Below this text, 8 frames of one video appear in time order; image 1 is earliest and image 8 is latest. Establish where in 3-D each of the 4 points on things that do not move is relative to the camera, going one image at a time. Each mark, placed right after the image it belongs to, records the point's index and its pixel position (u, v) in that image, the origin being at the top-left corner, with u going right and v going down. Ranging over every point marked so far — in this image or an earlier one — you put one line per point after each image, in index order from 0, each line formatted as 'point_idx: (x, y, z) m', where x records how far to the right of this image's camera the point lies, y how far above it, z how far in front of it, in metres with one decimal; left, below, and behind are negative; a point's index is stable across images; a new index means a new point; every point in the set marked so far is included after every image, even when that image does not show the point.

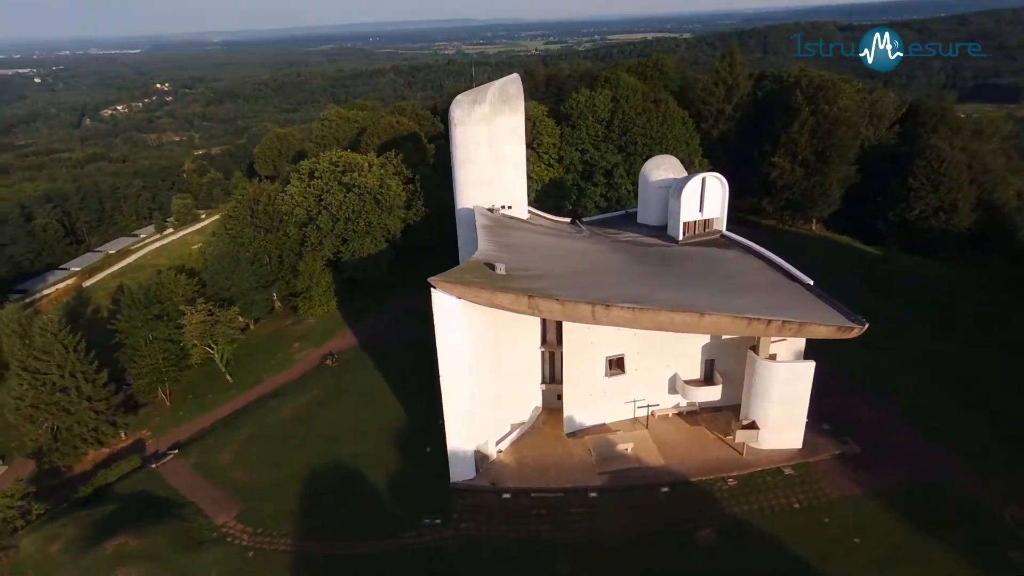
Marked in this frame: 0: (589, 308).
0: (+1.7, -0.5, +14.5) m
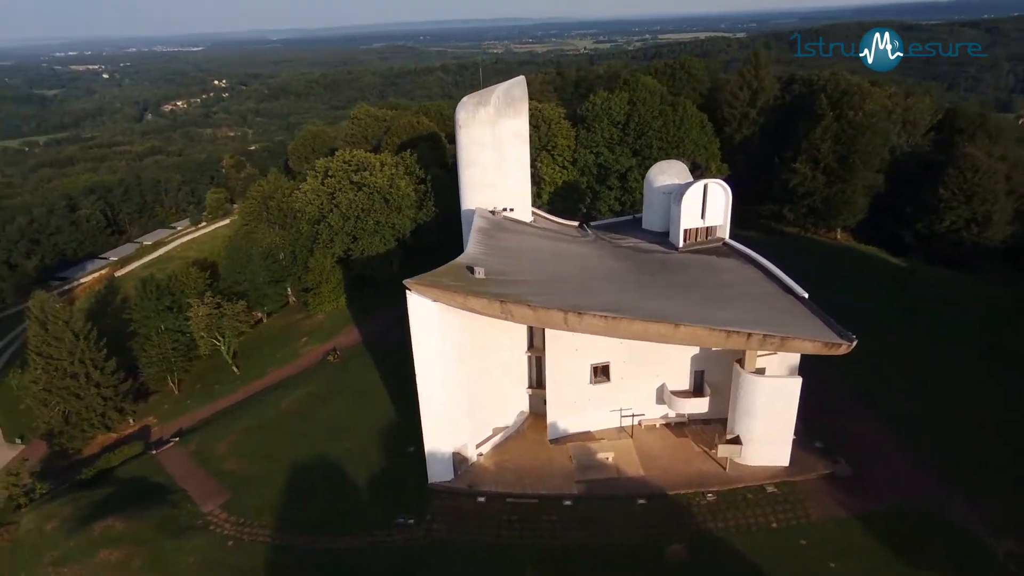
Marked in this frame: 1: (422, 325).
0: (+1.1, -0.6, +14.4) m
1: (-2.2, -0.9, +15.2) m
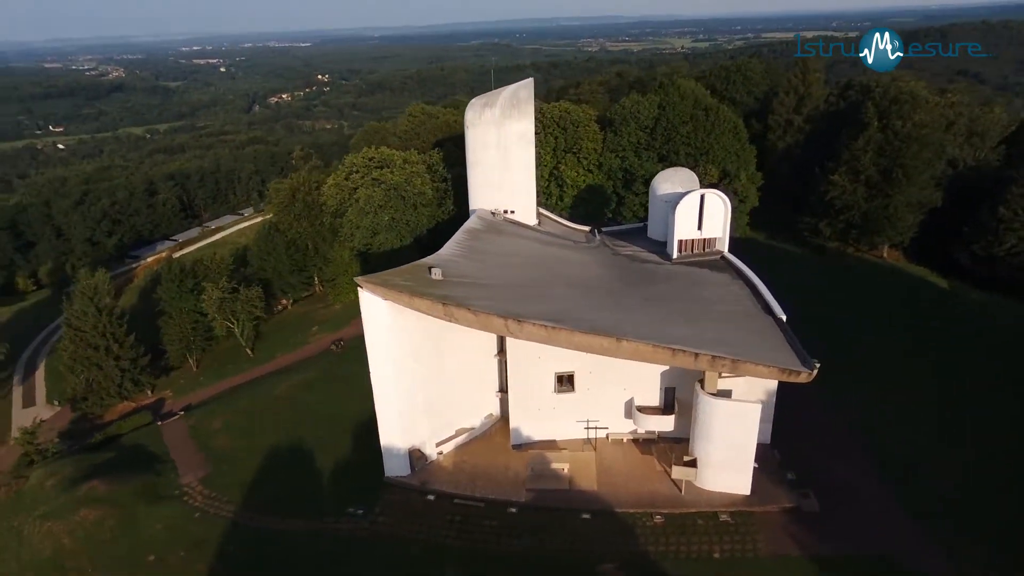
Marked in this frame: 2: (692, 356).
0: (-0.3, -0.8, +14.4) m
1: (-3.4, -0.8, +15.5) m
2: (+4.0, -1.5, +14.0) m
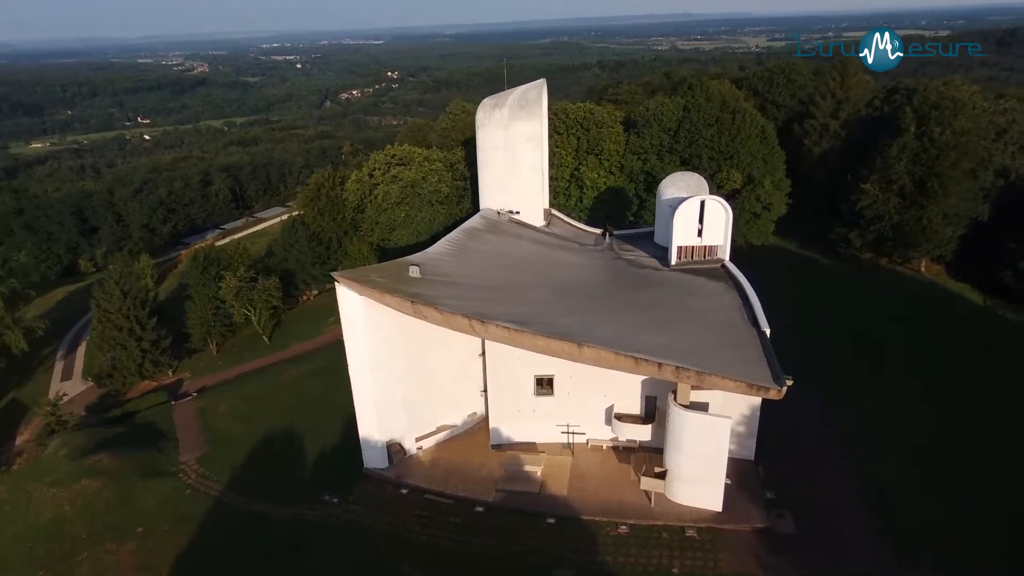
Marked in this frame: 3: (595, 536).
0: (-1.1, -0.8, +14.5) m
1: (-4.1, -0.7, +15.9) m
2: (+3.1, -1.7, +13.8) m
3: (+2.0, -6.0, +15.2) m
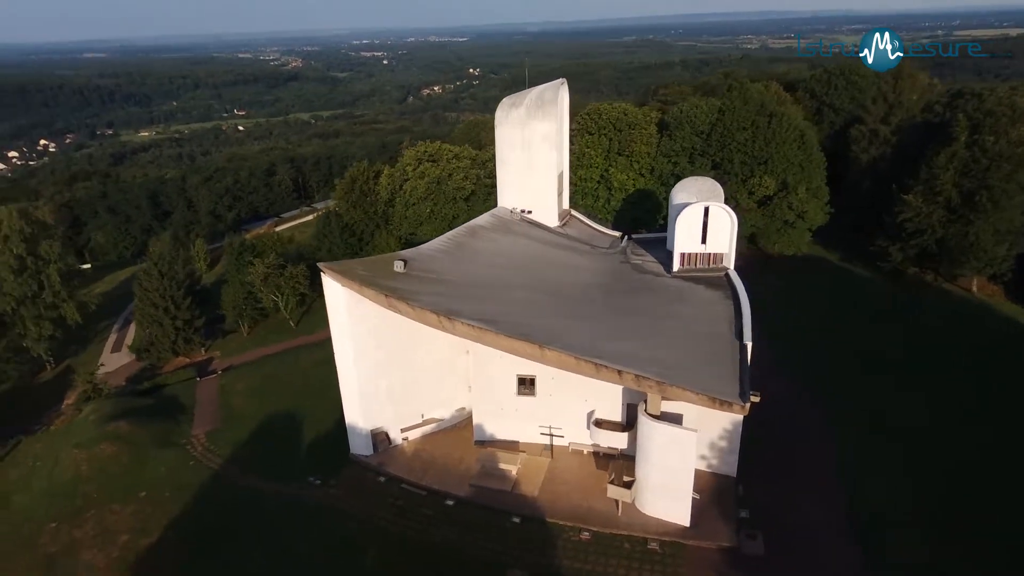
0: (-1.8, -0.7, +14.7) m
1: (-4.7, -0.5, +16.5) m
2: (+2.2, -1.8, +13.6) m
3: (+1.1, -6.0, +15.2) m
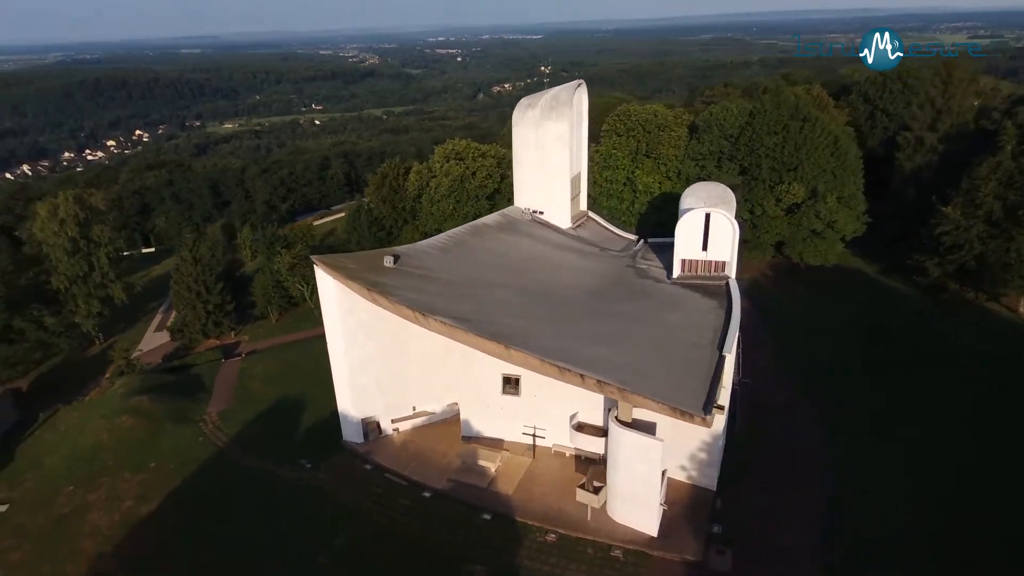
0: (-2.4, -0.6, +15.1) m
1: (-5.1, -0.3, +17.2) m
2: (+1.4, -1.9, +13.5) m
3: (+0.3, -6.1, +15.3) m
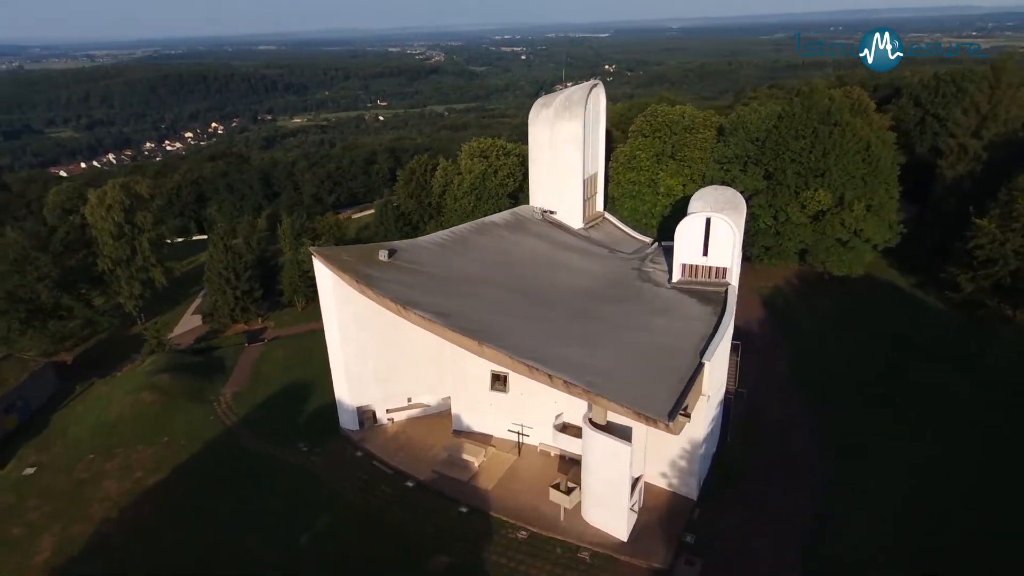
0: (-2.9, -0.5, +15.5) m
1: (-5.3, 0.0, +17.8) m
2: (+0.7, -1.9, +13.6) m
3: (-0.4, -6.0, +15.4) m
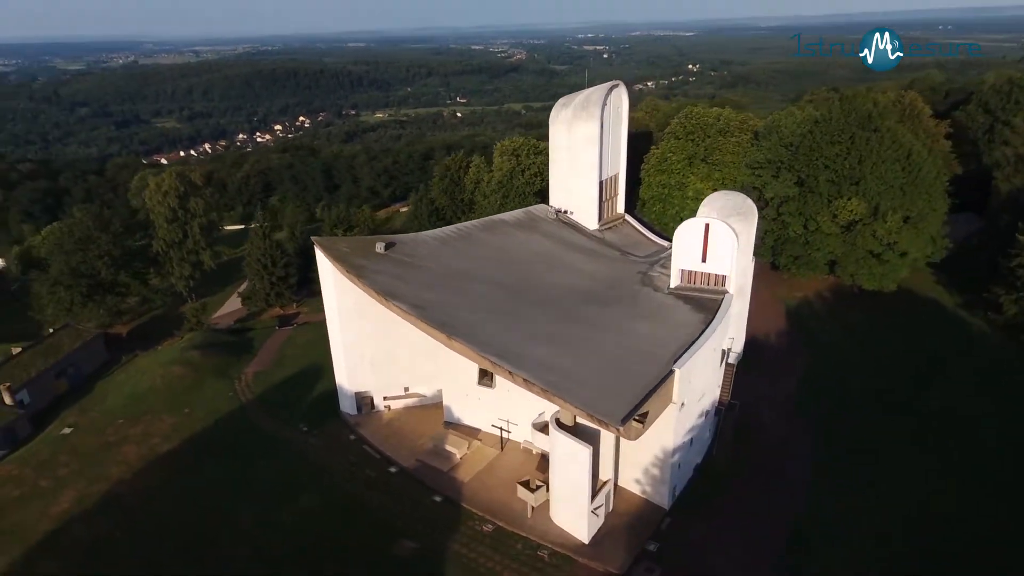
0: (-3.4, -0.2, +16.1) m
1: (-5.6, +0.3, +18.6) m
2: (-0.1, -1.9, +13.8) m
3: (-1.2, -5.9, +15.8) m
